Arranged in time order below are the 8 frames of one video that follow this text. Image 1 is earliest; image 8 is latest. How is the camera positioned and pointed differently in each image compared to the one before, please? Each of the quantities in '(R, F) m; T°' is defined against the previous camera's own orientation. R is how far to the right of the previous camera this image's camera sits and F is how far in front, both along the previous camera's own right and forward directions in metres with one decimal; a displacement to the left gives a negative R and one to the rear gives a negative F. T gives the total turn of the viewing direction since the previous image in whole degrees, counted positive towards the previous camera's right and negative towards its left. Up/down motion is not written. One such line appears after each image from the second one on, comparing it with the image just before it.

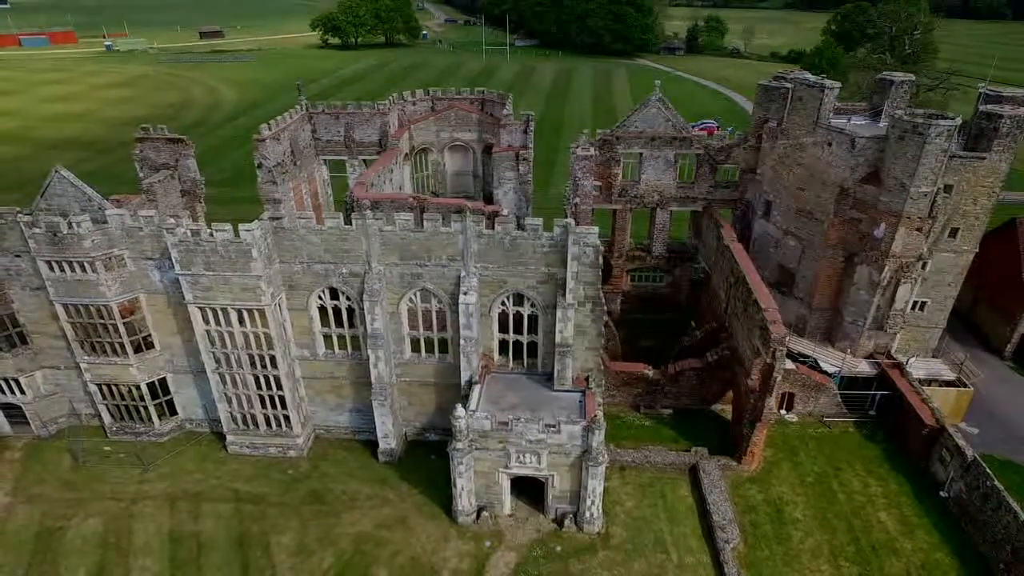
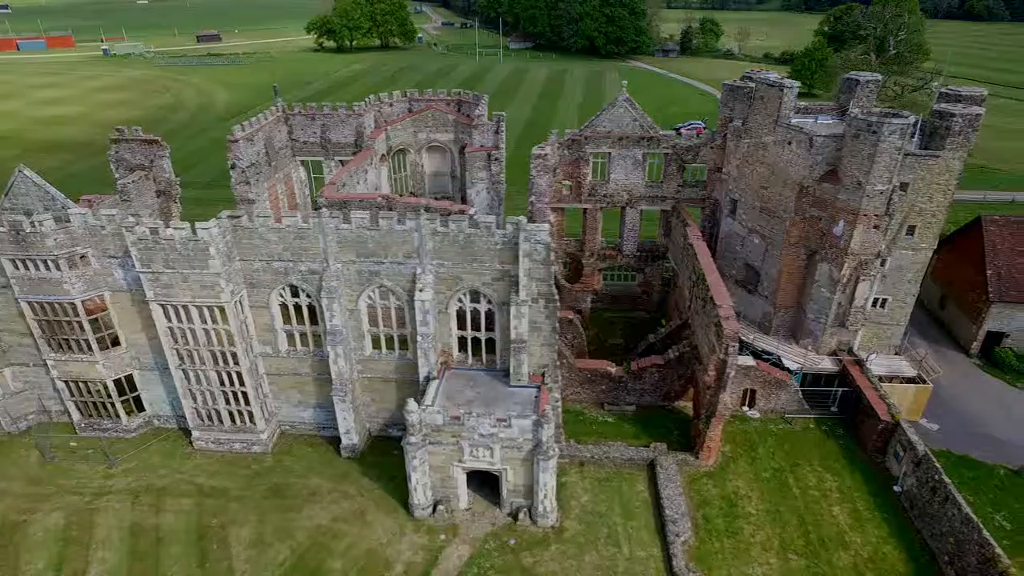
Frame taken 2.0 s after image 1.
(+1.7, -0.3) m; 0°
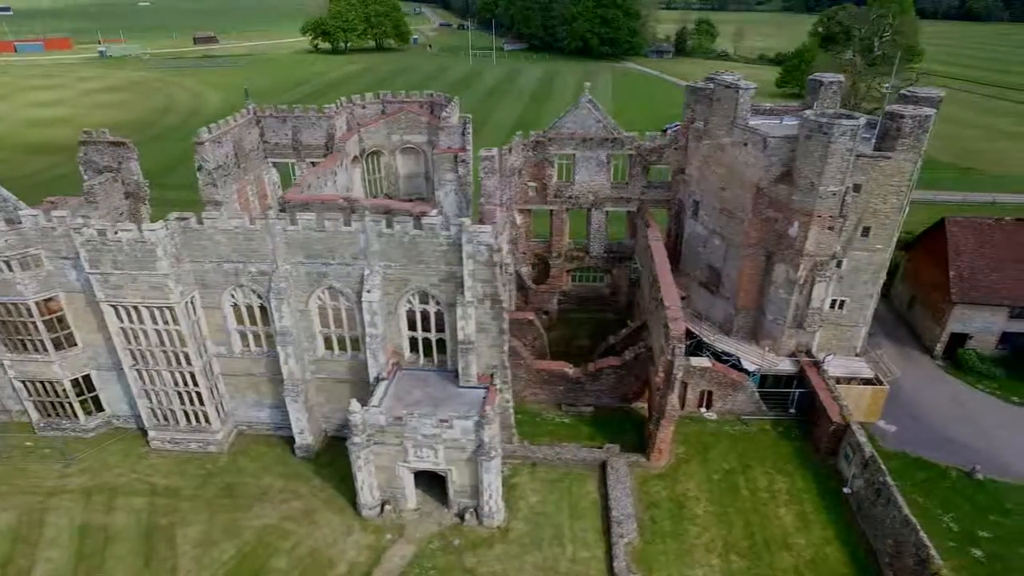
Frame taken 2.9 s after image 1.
(+2.1, -0.1) m; 0°
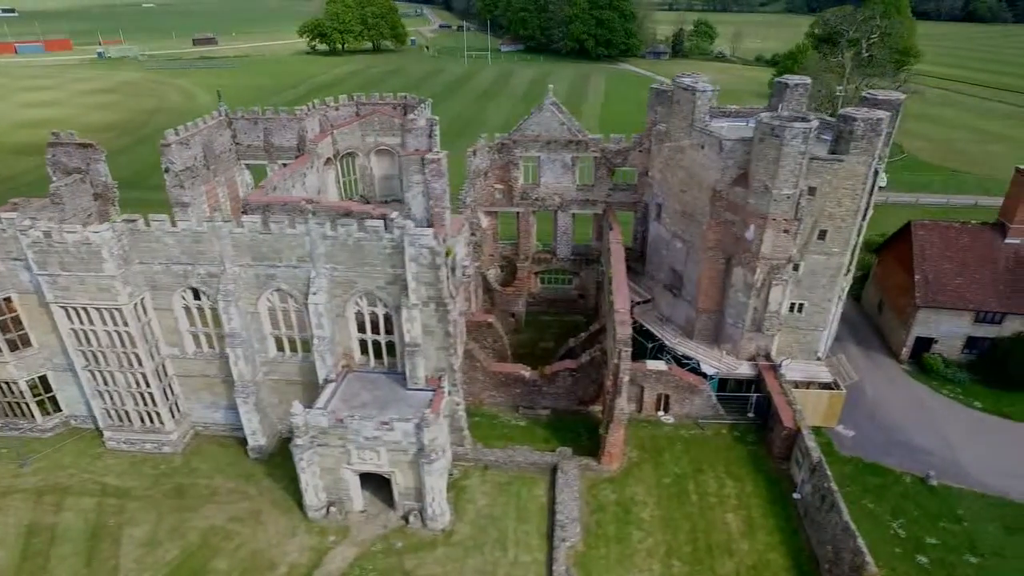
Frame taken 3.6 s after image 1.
(+2.2, 0.0) m; -1°
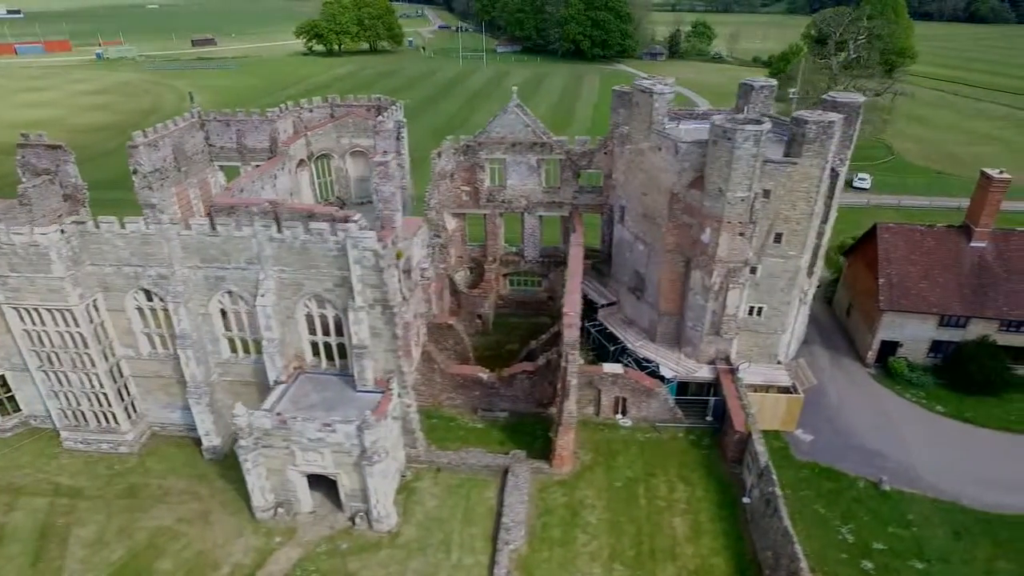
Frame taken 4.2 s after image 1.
(+2.1, 0.0) m; -1°
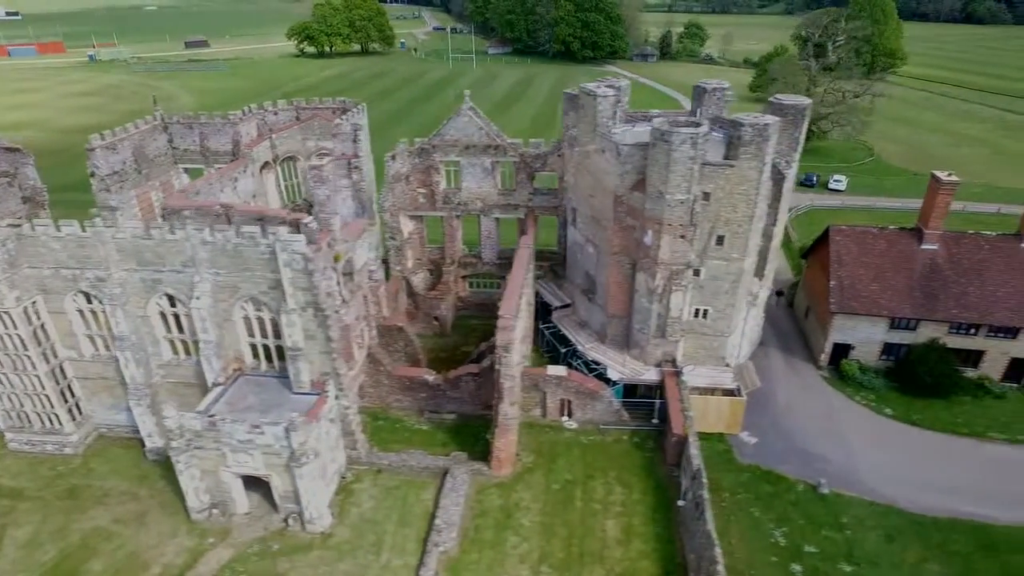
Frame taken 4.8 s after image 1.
(+2.6, -0.1) m; 0°
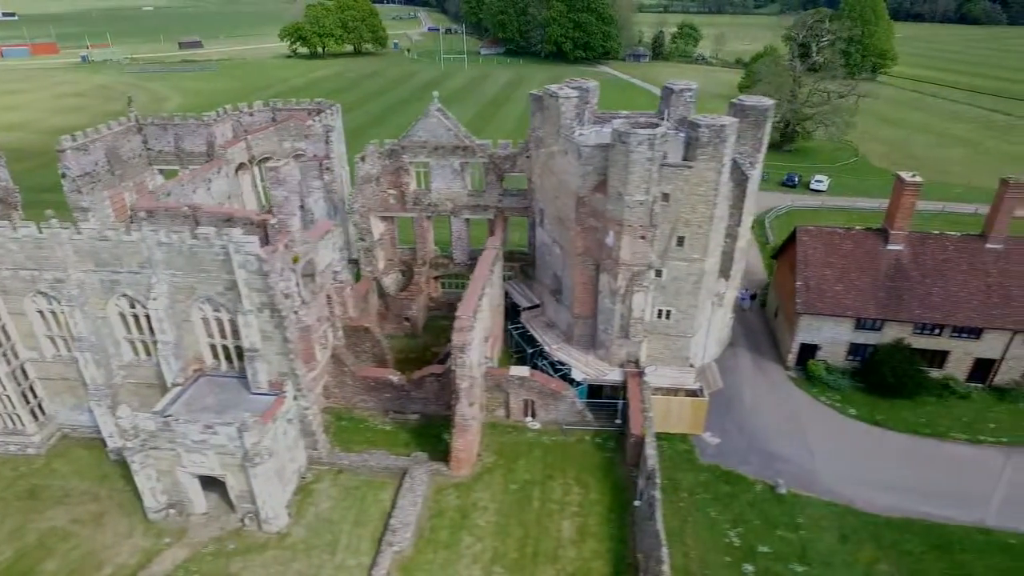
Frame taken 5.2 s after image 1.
(+1.6, -0.1) m; 0°
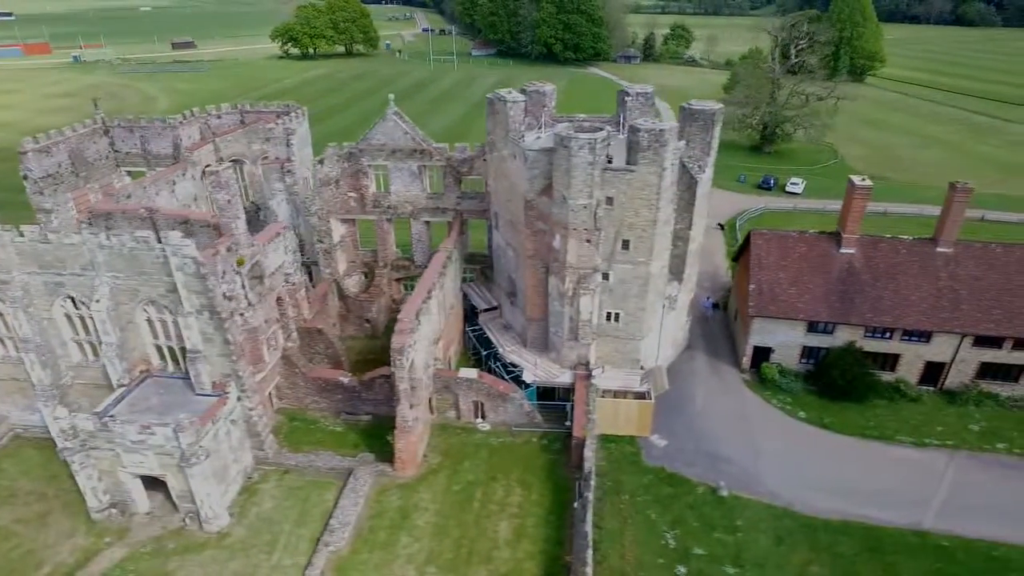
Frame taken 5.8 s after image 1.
(+2.3, -0.2) m; 0°
